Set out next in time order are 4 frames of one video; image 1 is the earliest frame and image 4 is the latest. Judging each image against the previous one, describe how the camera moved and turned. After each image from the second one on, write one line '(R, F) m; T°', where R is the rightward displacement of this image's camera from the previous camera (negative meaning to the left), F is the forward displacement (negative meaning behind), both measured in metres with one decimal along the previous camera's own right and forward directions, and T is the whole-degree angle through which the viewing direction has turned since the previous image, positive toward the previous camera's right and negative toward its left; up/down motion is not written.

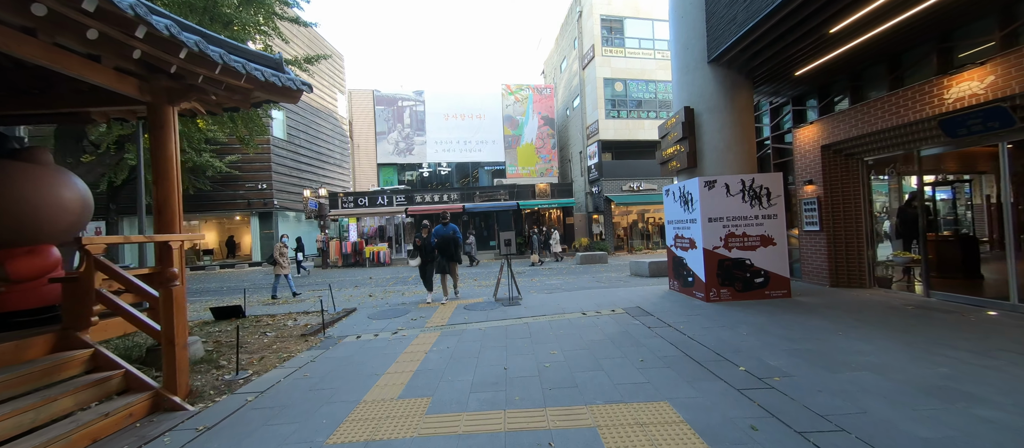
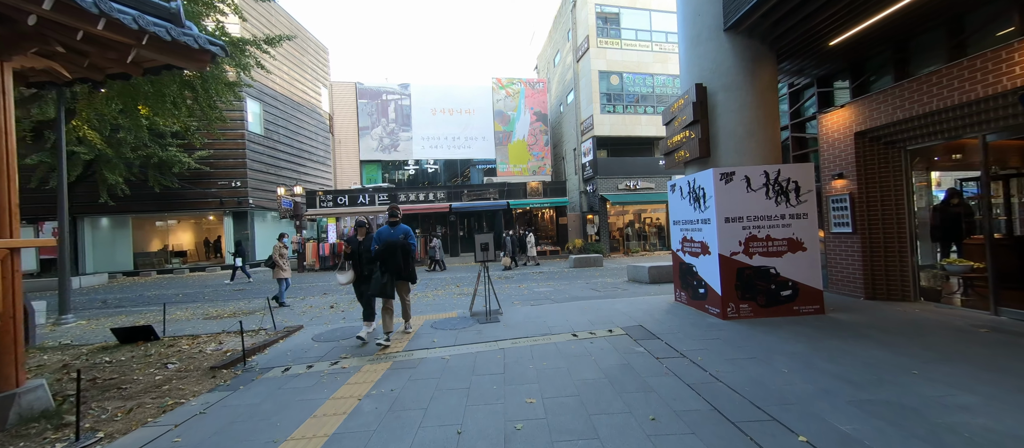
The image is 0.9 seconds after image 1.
(+0.3, +1.1) m; +1°
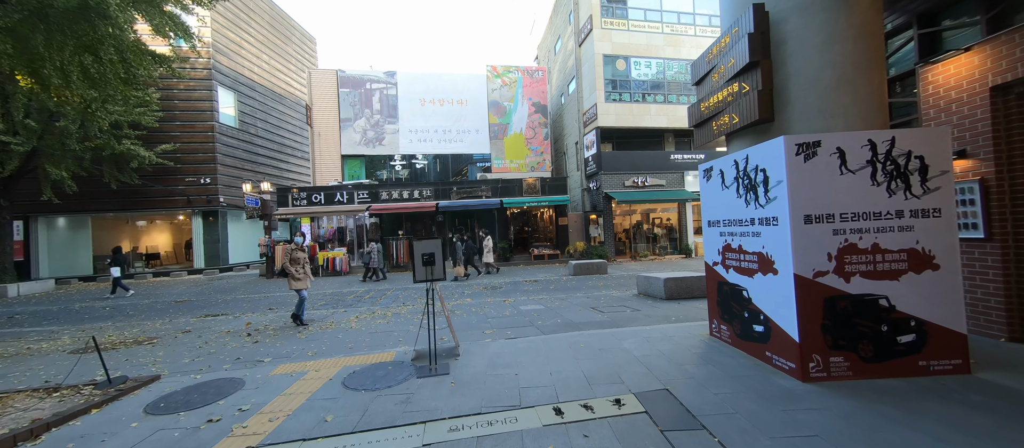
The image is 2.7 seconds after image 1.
(+0.5, +2.0) m; -1°
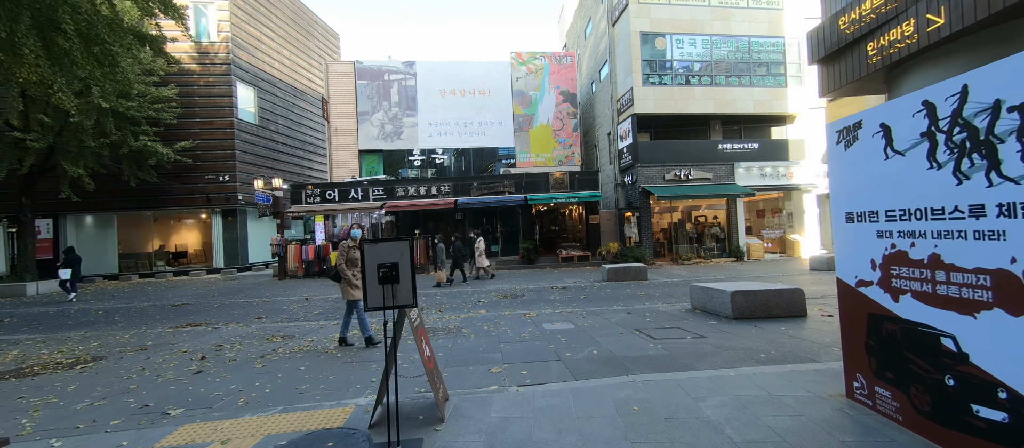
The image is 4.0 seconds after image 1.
(+0.1, +1.6) m; -4°
